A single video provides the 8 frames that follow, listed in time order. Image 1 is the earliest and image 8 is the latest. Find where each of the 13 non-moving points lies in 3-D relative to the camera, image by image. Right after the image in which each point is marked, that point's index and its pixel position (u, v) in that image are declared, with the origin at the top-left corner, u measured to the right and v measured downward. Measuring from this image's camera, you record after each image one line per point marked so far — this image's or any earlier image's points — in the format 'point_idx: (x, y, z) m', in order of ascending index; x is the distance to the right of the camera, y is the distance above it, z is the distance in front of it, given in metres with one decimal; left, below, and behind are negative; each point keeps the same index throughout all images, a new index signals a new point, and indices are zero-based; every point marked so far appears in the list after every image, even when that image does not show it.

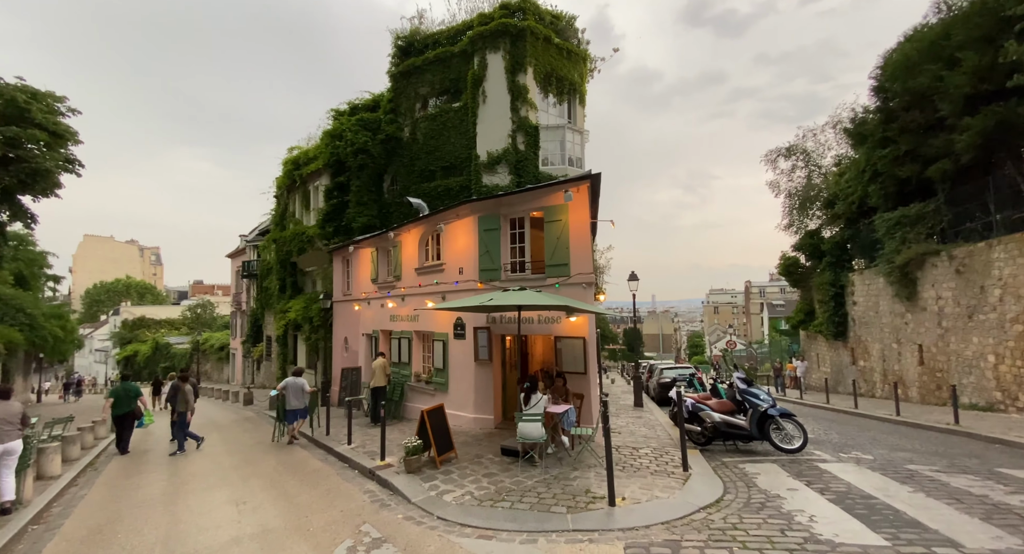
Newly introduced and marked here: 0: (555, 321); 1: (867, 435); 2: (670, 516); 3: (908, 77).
0: (+0.8, -0.8, +8.0) m
1: (+7.0, -3.1, +8.9) m
2: (+1.6, -2.5, +4.7) m
3: (+12.3, +6.2, +14.0) m
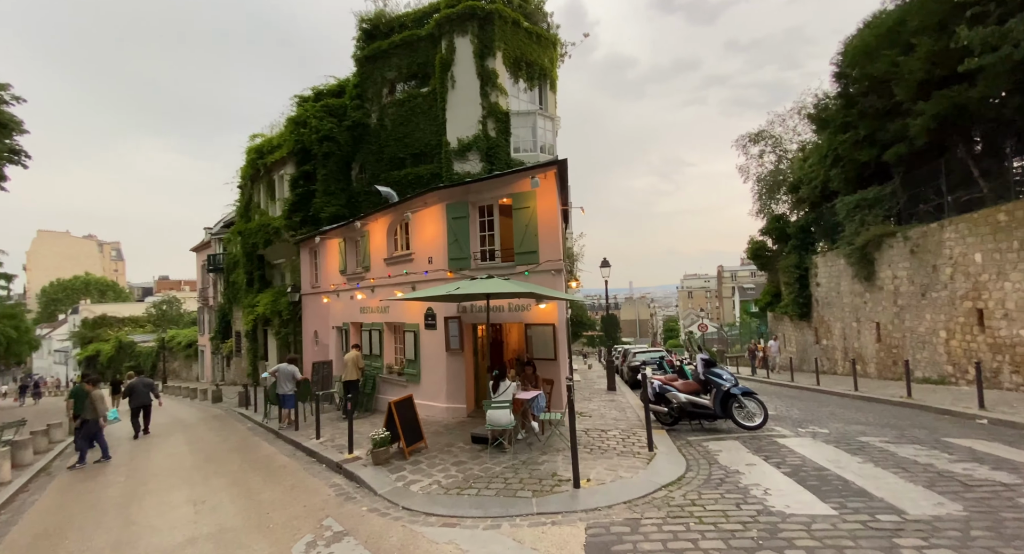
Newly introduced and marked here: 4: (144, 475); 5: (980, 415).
0: (+0.3, -0.6, +8.0) m
1: (+6.4, -2.7, +9.3) m
2: (+1.2, -2.3, +4.8) m
3: (+11.3, +6.8, +14.4) m
4: (-5.8, -3.1, +7.2) m
5: (+8.1, -2.4, +7.8) m
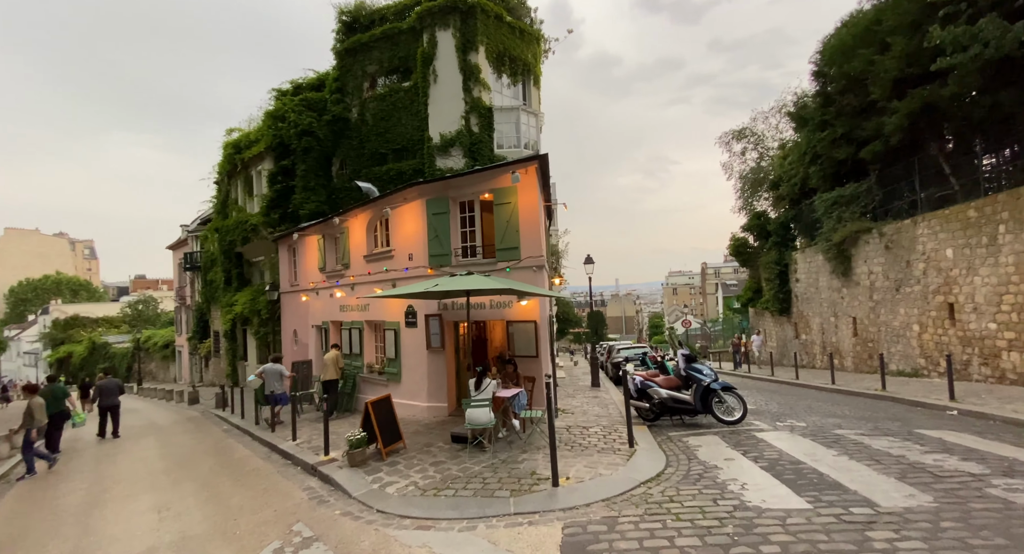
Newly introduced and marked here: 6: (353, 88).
0: (-0.1, -0.5, +7.9) m
1: (+6.0, -2.6, +9.4) m
2: (+1.0, -2.2, +4.7) m
3: (+10.7, +6.9, +14.6) m
4: (-6.1, -3.1, +7.0) m
5: (+7.7, -2.3, +8.0) m
6: (-5.7, +6.8, +16.4) m
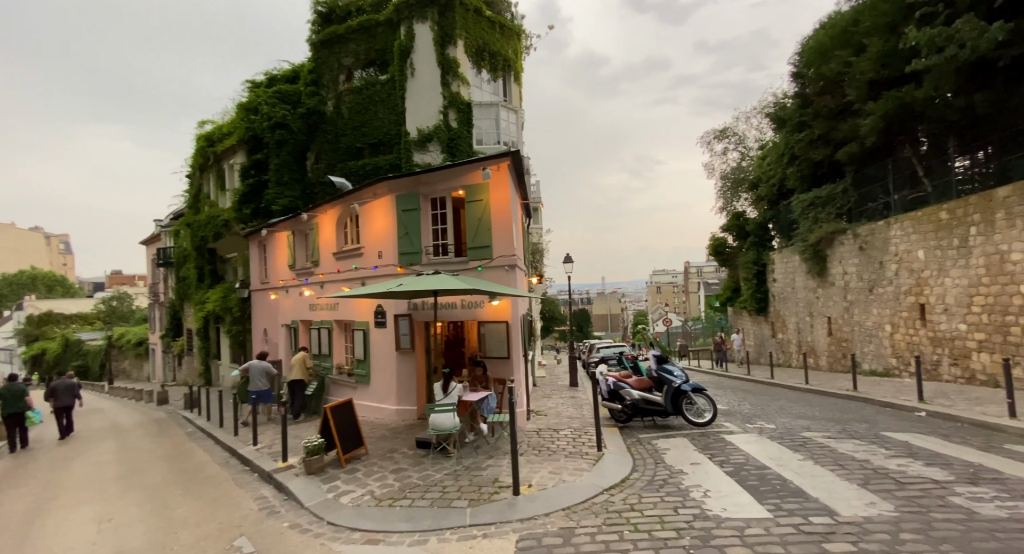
0: (-0.6, -0.5, +7.7) m
1: (+5.5, -2.6, +9.4) m
2: (+0.6, -2.3, +4.6) m
3: (+10.0, +6.9, +14.7) m
4: (-6.6, -3.1, +6.6) m
5: (+7.2, -2.3, +8.0) m
6: (-6.5, +6.9, +16.0) m
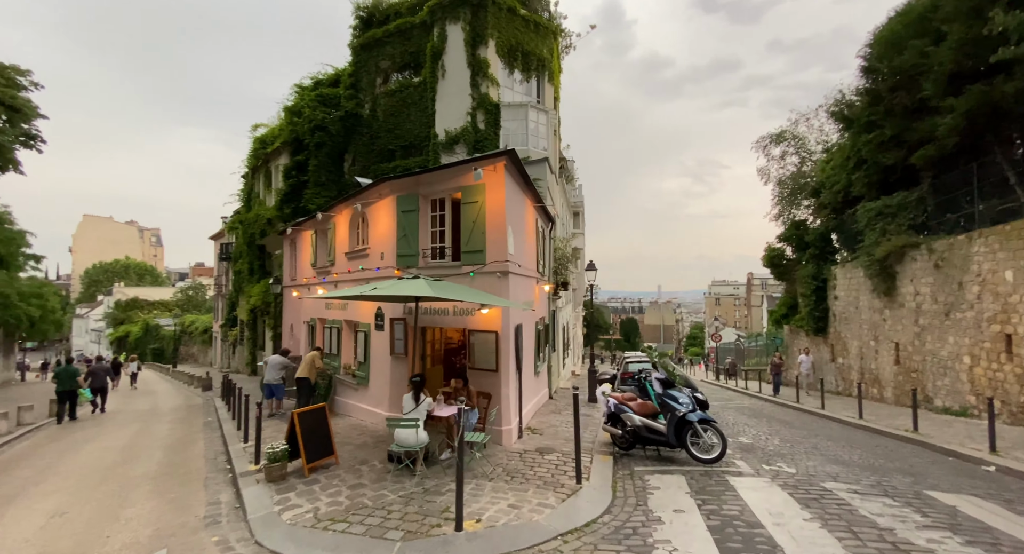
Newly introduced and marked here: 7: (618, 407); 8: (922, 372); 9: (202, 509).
0: (-0.7, -0.6, +7.3) m
1: (+5.4, -3.0, +8.2) m
2: (0.0, -2.4, +4.0) m
3: (+10.9, +6.4, +13.0) m
4: (-6.9, -2.9, +6.9) m
5: (+7.0, -2.7, +6.7) m
6: (-5.3, +6.9, +16.3) m
7: (+1.6, -2.0, +7.1) m
8: (+11.5, -2.6, +12.8) m
9: (-3.5, -2.6, +5.2) m
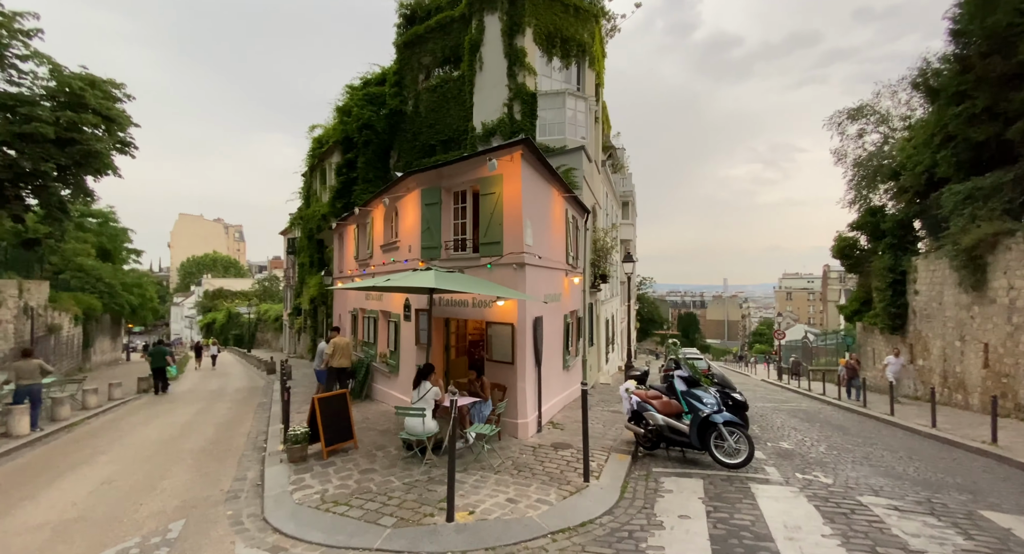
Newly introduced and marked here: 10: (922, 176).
0: (-0.4, -0.5, +7.3) m
1: (+5.8, -2.9, +7.5) m
2: (-0.1, -2.3, +4.0) m
3: (+11.9, +6.6, +11.4) m
4: (-6.6, -2.8, +7.7) m
5: (+7.2, -2.6, +5.7) m
6: (-3.8, +7.2, +16.6) m
7: (+1.9, -1.9, +6.8) m
8: (+12.4, -2.4, +11.2) m
9: (-3.5, -2.5, +5.6) m
10: (+14.6, +3.5, +16.1) m
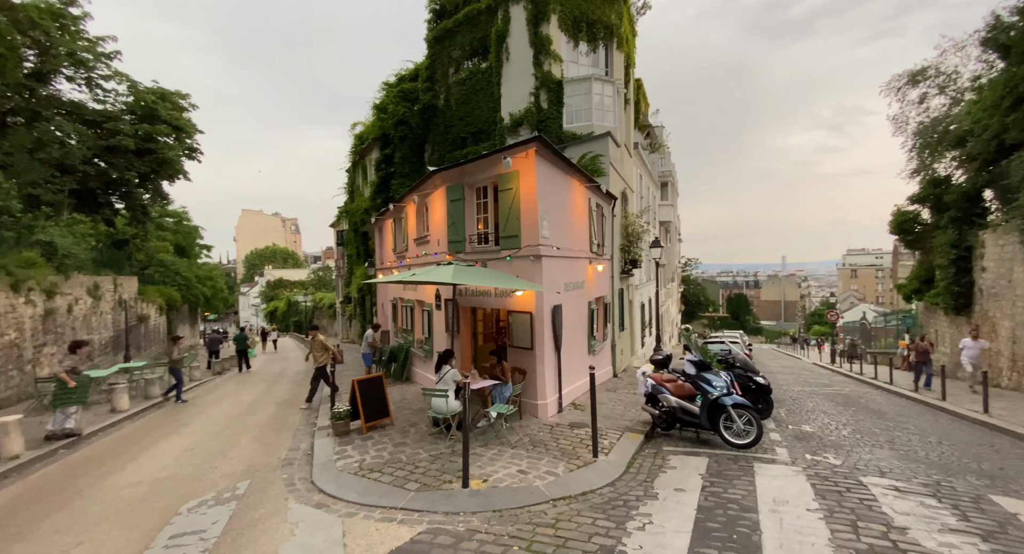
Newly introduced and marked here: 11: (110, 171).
0: (-0.1, -0.3, +7.8) m
1: (+6.2, -2.6, +7.4) m
2: (-0.1, -2.2, +4.5) m
3: (+12.4, +7.1, +10.3) m
4: (-6.1, -2.8, +8.9) m
5: (+7.3, -2.3, +5.5) m
6: (-2.7, +7.6, +17.1) m
7: (+2.2, -1.7, +7.1) m
8: (+13.1, -1.9, +10.4) m
9: (-3.2, -2.5, +6.4) m
10: (+15.6, +4.3, +14.8) m
11: (-11.8, +3.1, +13.3) m
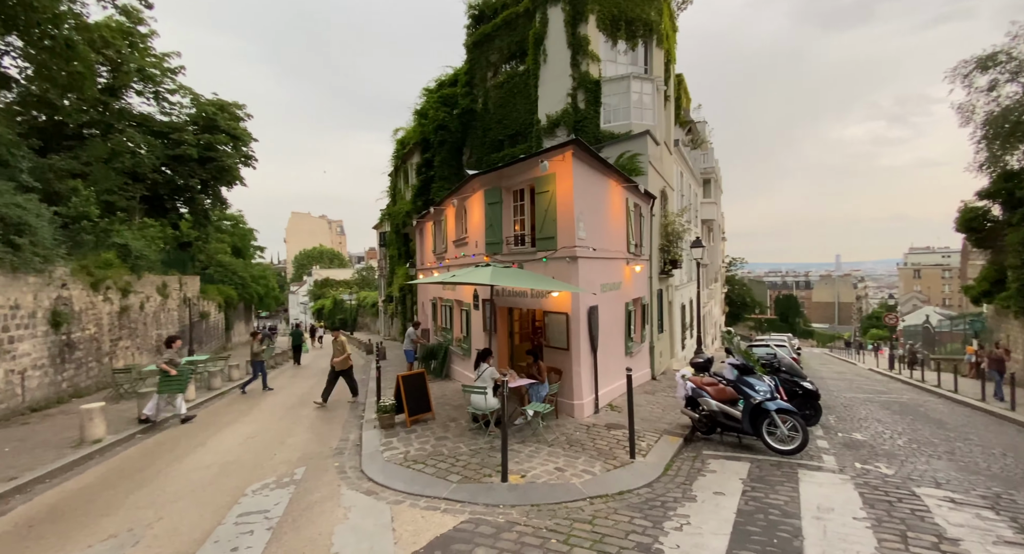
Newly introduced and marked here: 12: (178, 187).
0: (+0.6, -0.3, +7.9) m
1: (+6.8, -2.6, +7.0) m
2: (+0.3, -2.3, +4.6) m
3: (+13.2, +7.1, +9.4) m
4: (-5.4, -2.8, +9.5) m
5: (+7.8, -2.4, +5.0) m
6: (-1.2, +7.6, +17.4) m
7: (+2.8, -1.8, +7.1) m
8: (+13.9, -1.9, +9.4) m
9: (-2.7, -2.5, +6.8) m
10: (+16.8, +4.3, +13.6) m
11: (-10.7, +3.1, +14.4) m
12: (-10.9, +2.9, +14.8) m
